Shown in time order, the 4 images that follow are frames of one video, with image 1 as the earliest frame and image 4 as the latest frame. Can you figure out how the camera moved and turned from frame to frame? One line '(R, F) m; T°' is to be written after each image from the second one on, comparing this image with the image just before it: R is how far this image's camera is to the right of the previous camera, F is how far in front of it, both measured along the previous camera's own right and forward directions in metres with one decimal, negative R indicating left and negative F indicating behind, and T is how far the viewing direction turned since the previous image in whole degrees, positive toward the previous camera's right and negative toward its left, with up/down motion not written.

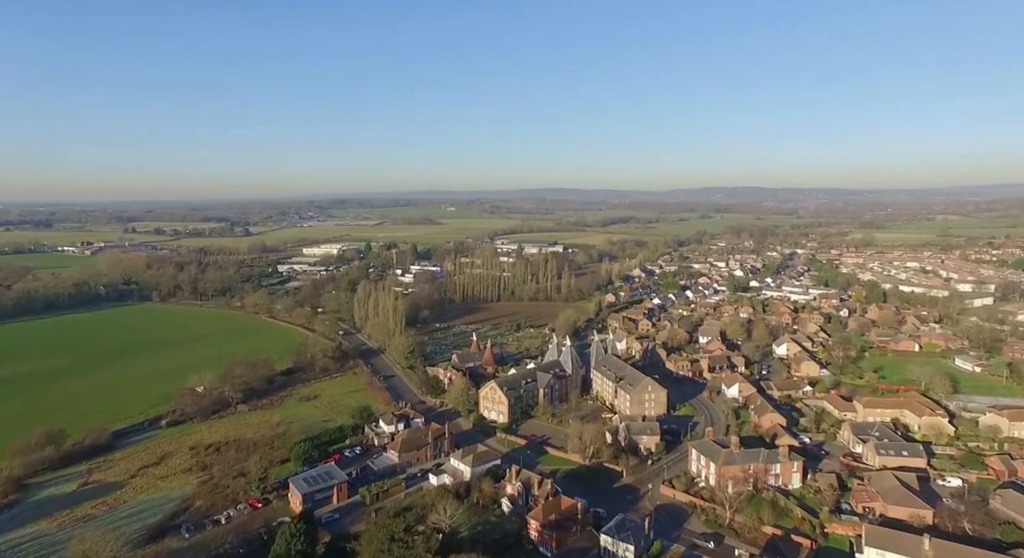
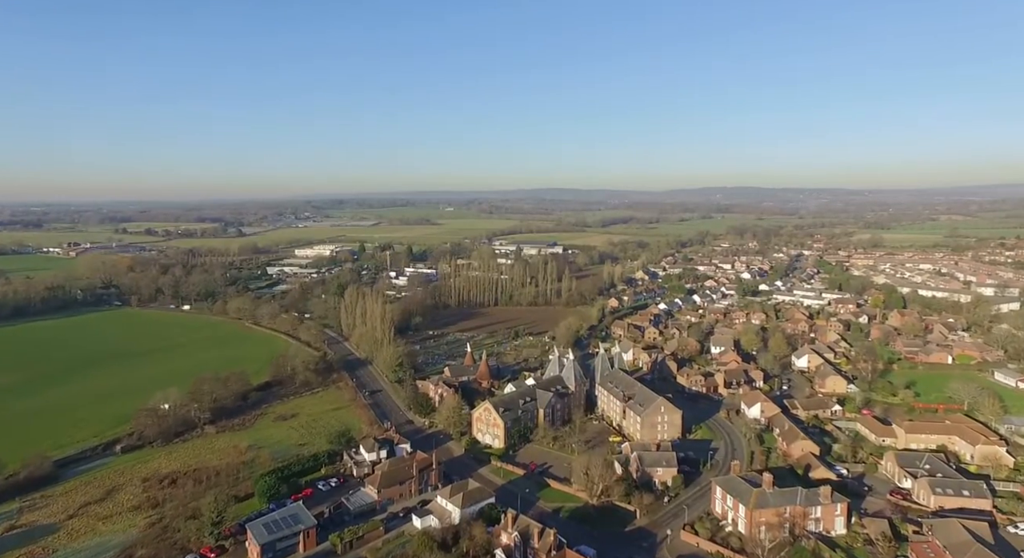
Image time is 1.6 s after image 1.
(+0.1, +5.1) m; 0°
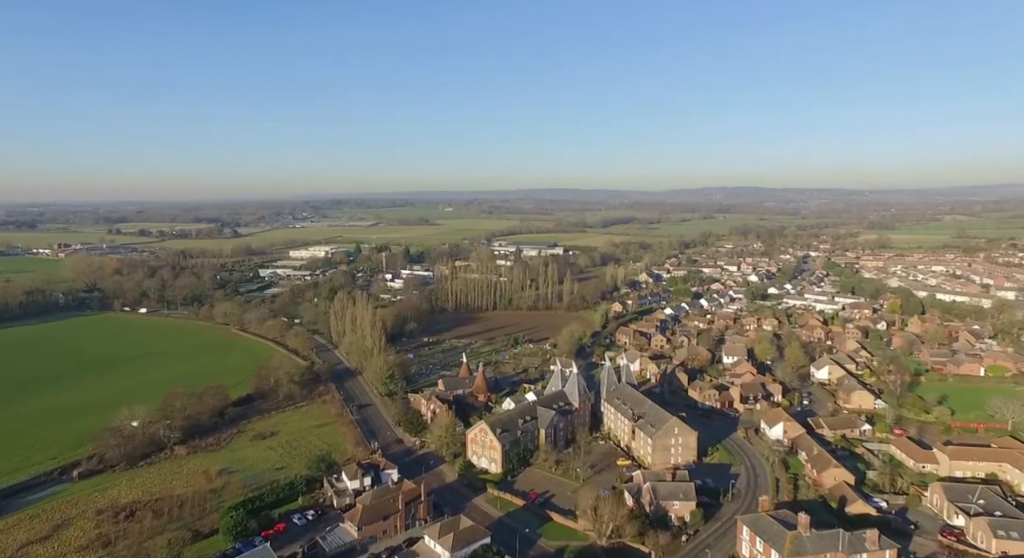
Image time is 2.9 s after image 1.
(+0.1, +4.0) m; 0°
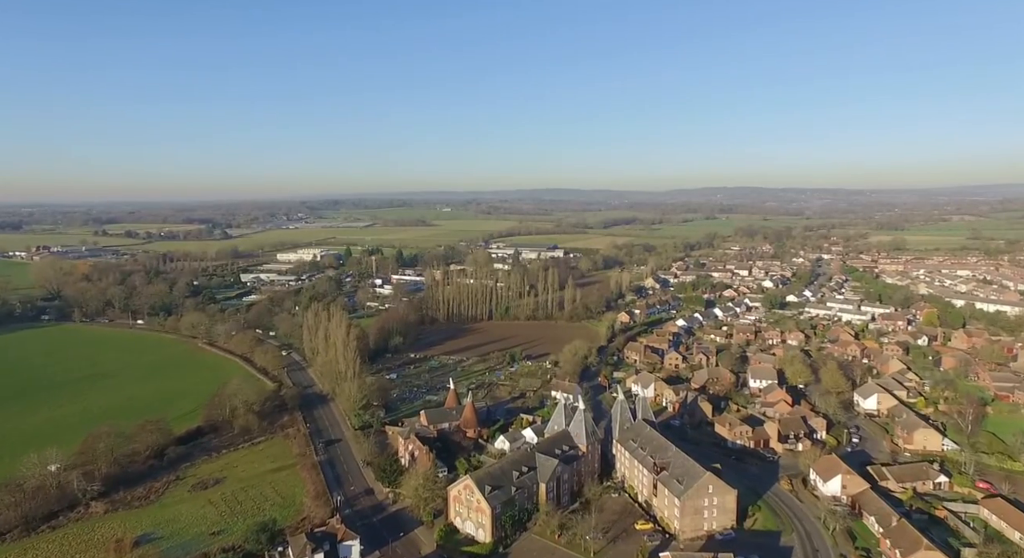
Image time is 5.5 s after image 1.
(+0.3, +7.9) m; 0°
